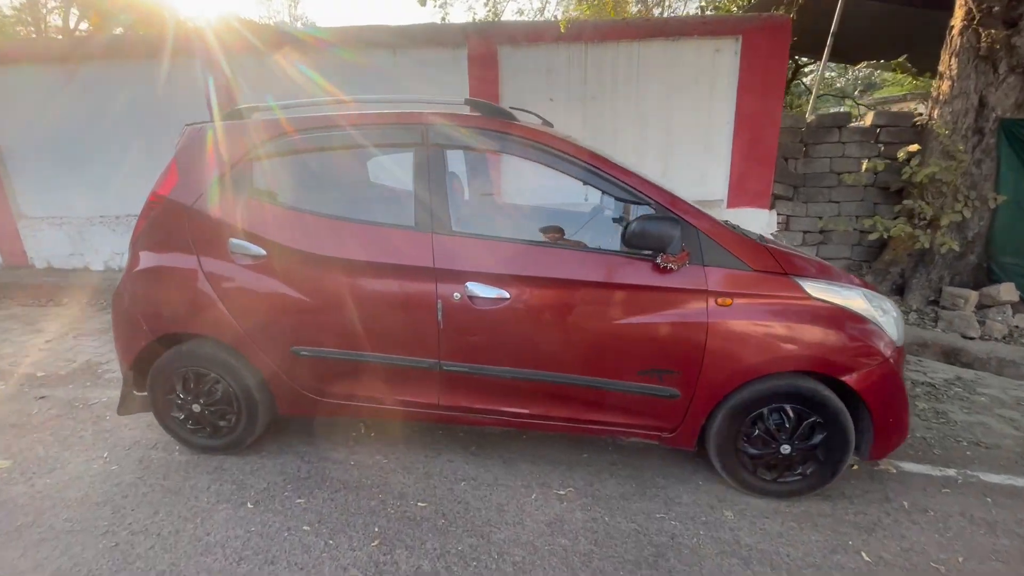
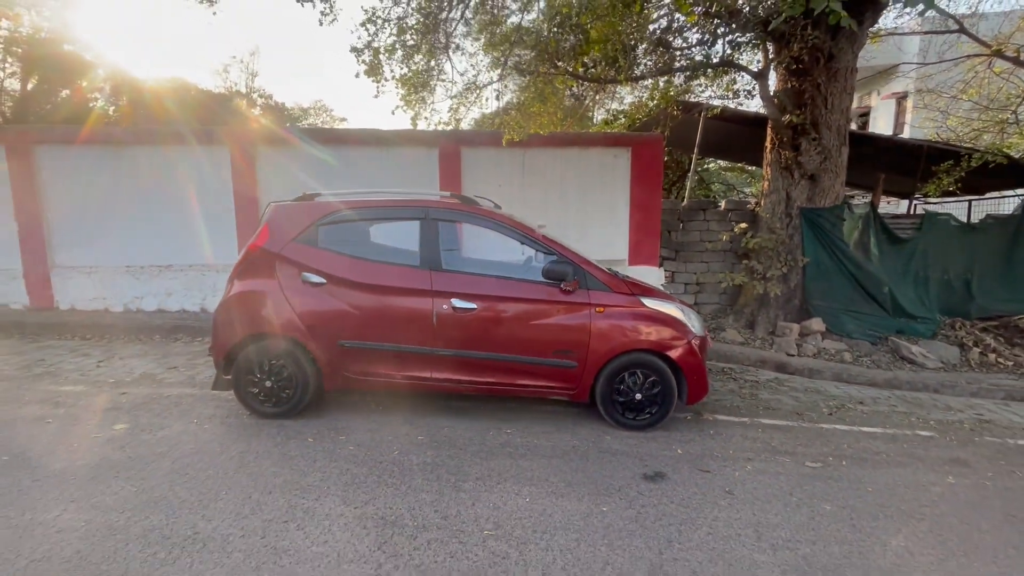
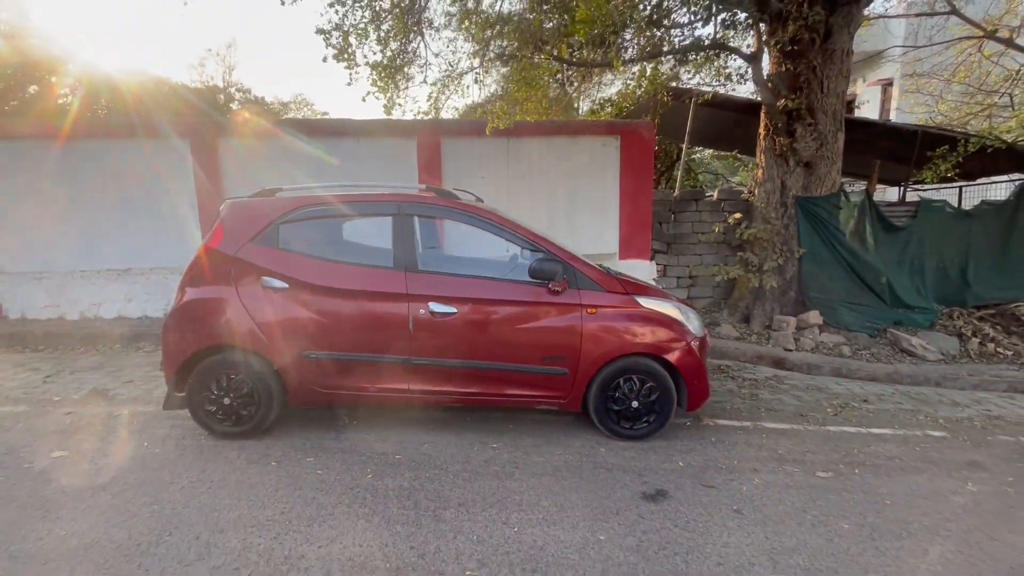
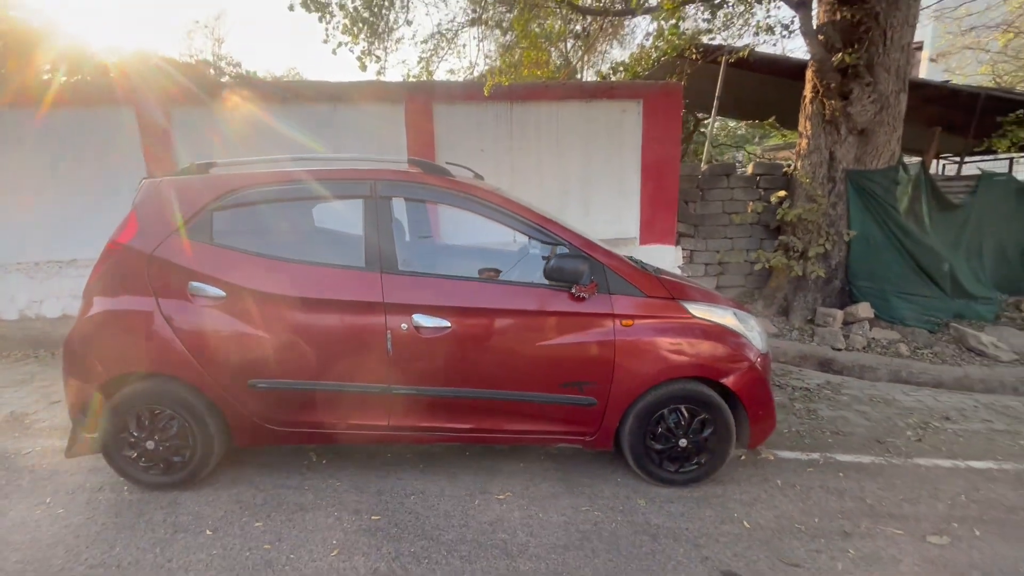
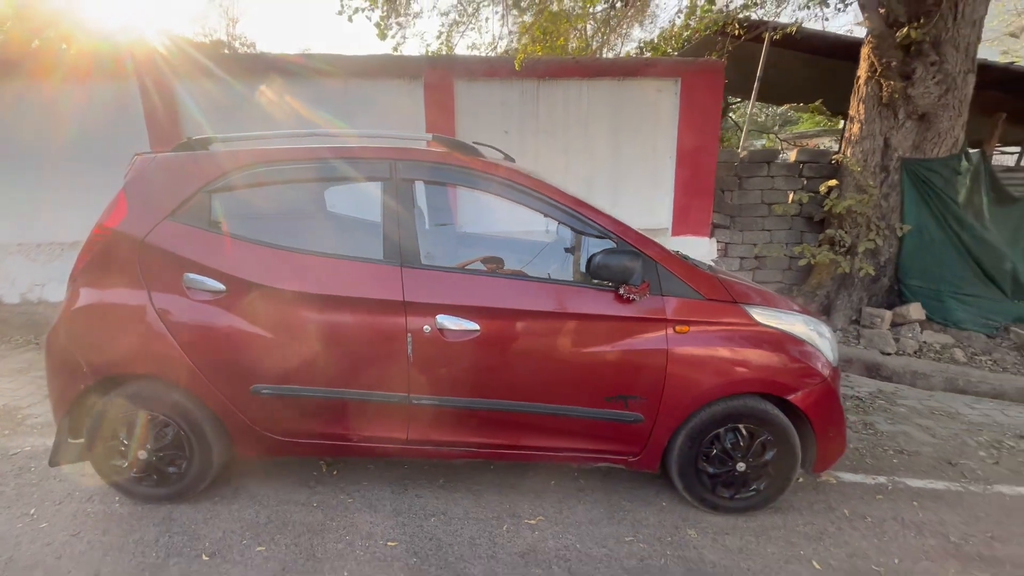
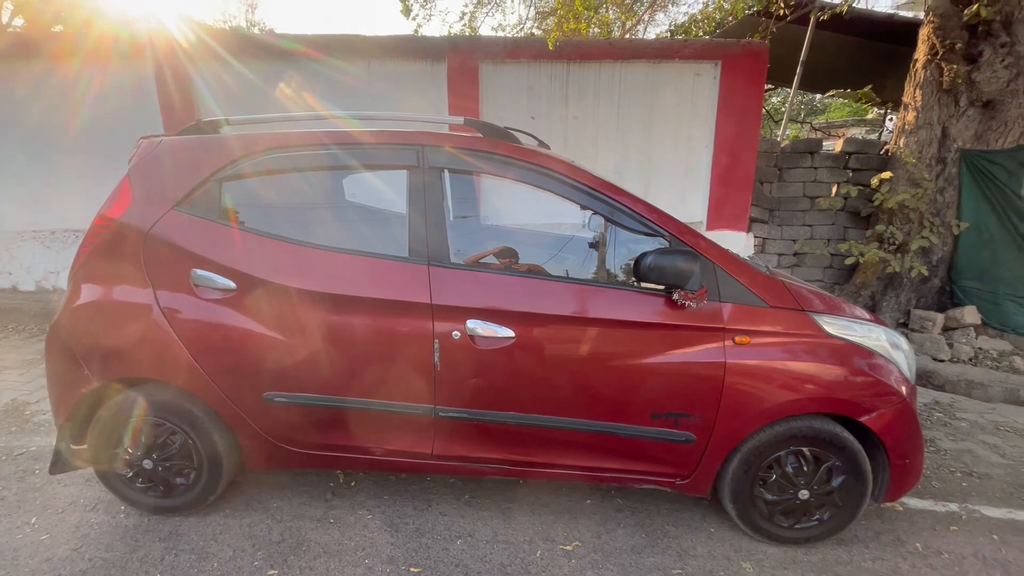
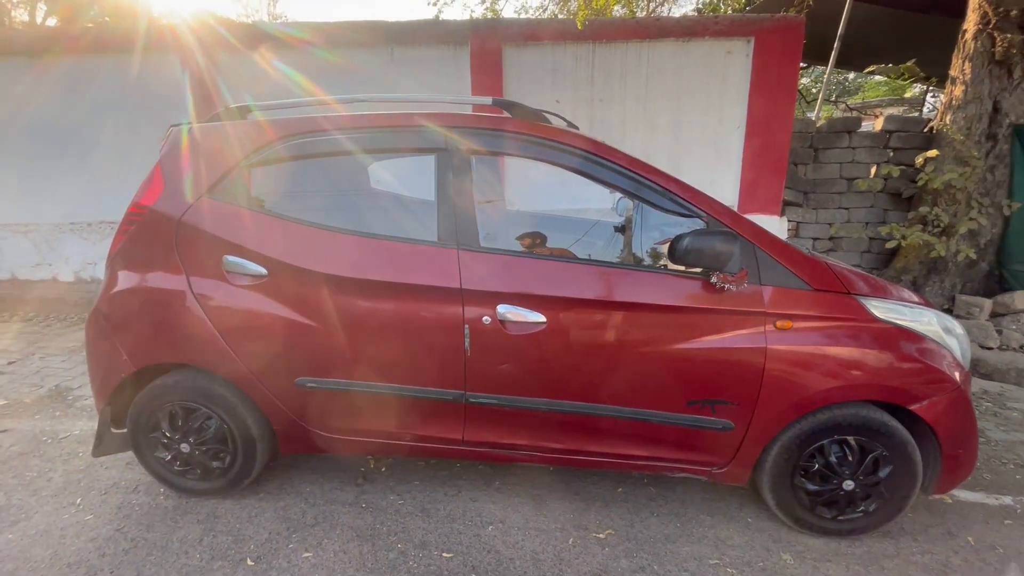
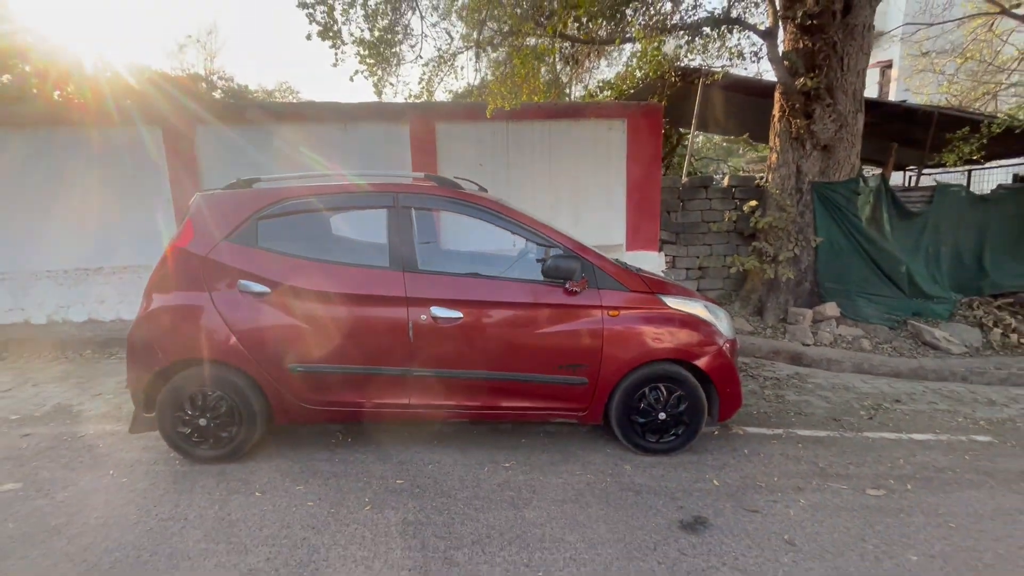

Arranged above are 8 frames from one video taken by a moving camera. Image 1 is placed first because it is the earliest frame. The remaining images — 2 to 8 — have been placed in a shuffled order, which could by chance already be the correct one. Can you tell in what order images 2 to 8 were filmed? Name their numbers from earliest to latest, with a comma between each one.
7, 6, 5, 4, 8, 3, 2
